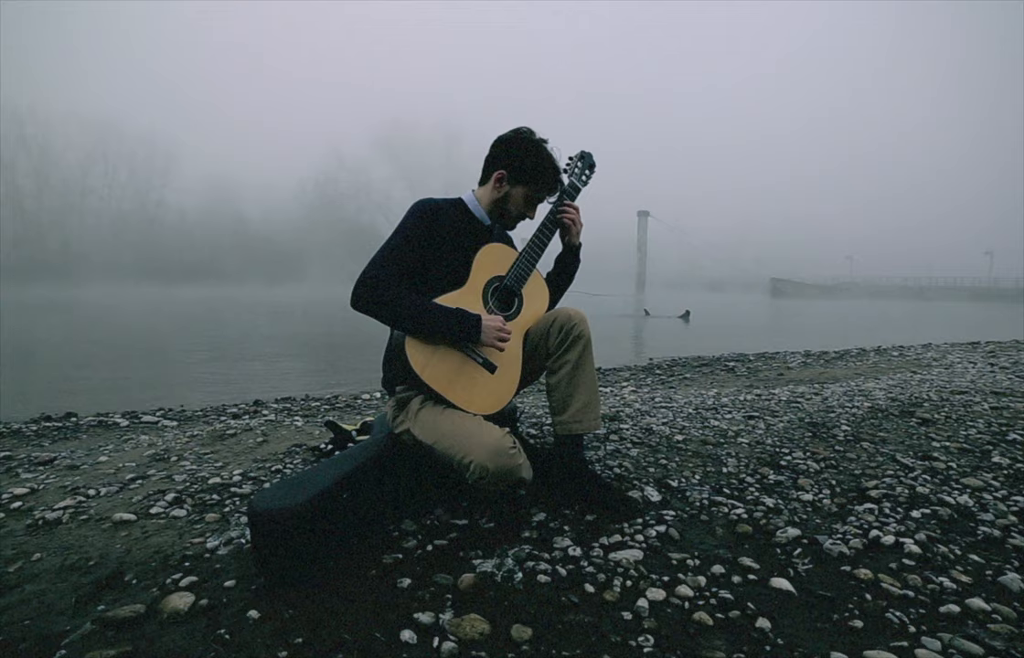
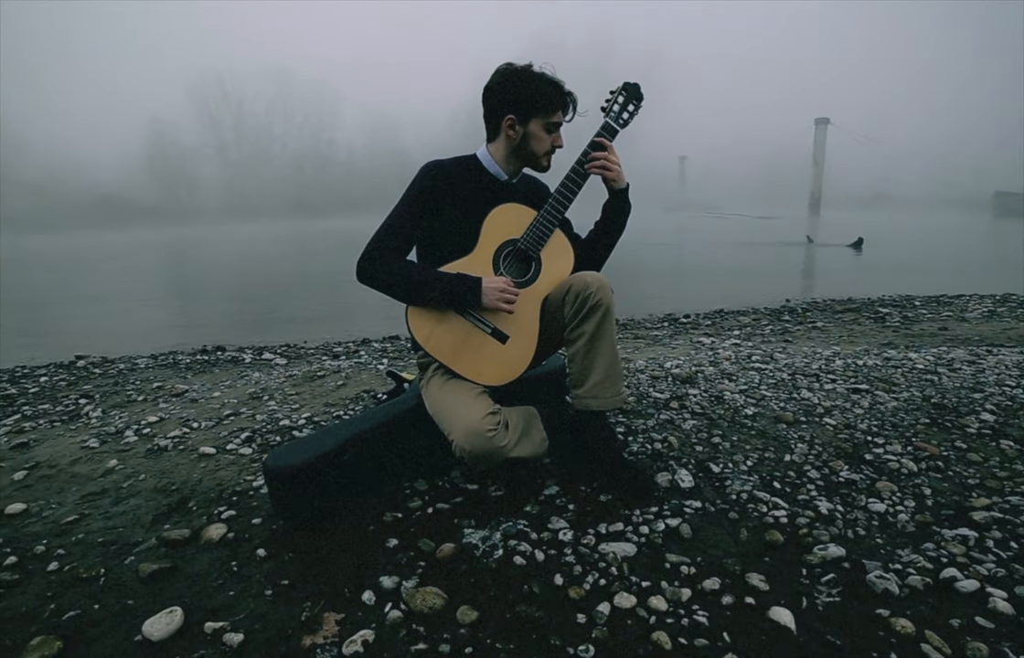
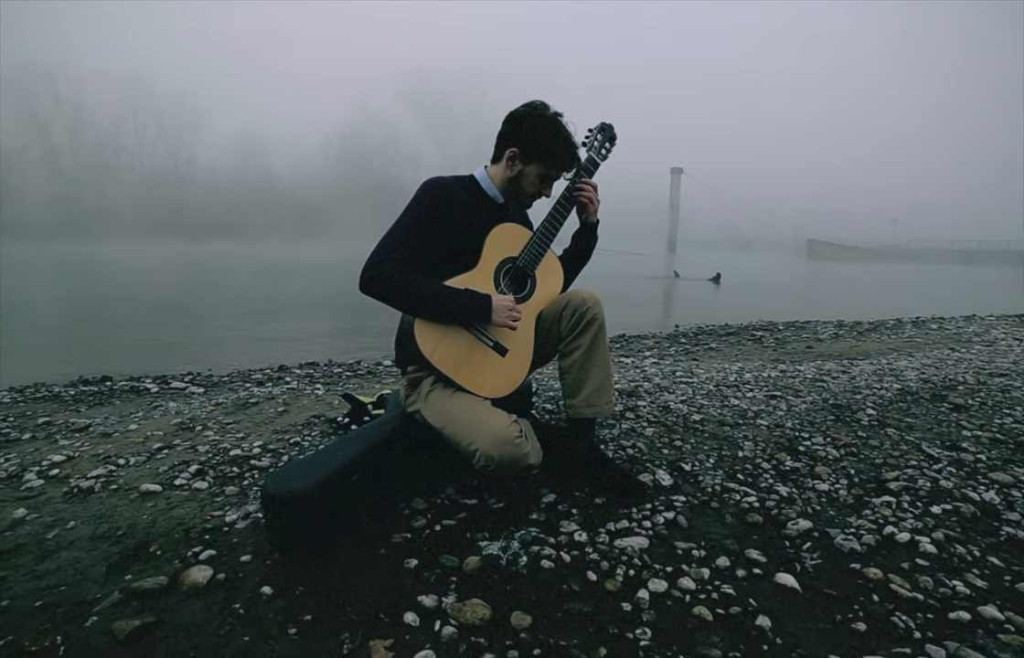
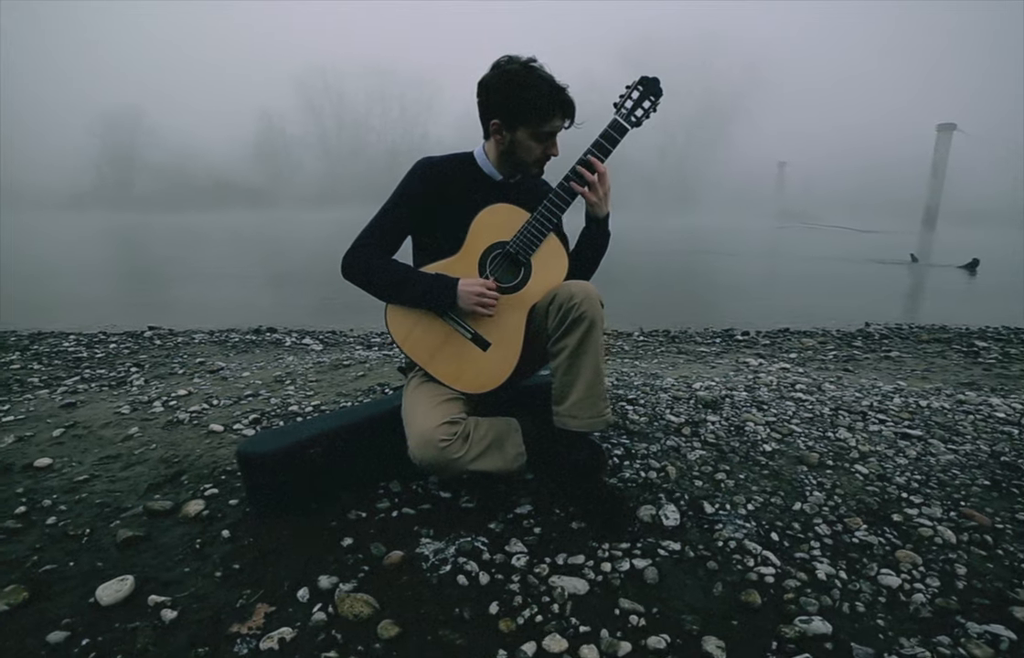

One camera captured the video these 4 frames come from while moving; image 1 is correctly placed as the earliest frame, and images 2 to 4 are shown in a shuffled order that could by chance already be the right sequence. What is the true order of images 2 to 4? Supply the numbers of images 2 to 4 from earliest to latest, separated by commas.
3, 2, 4
